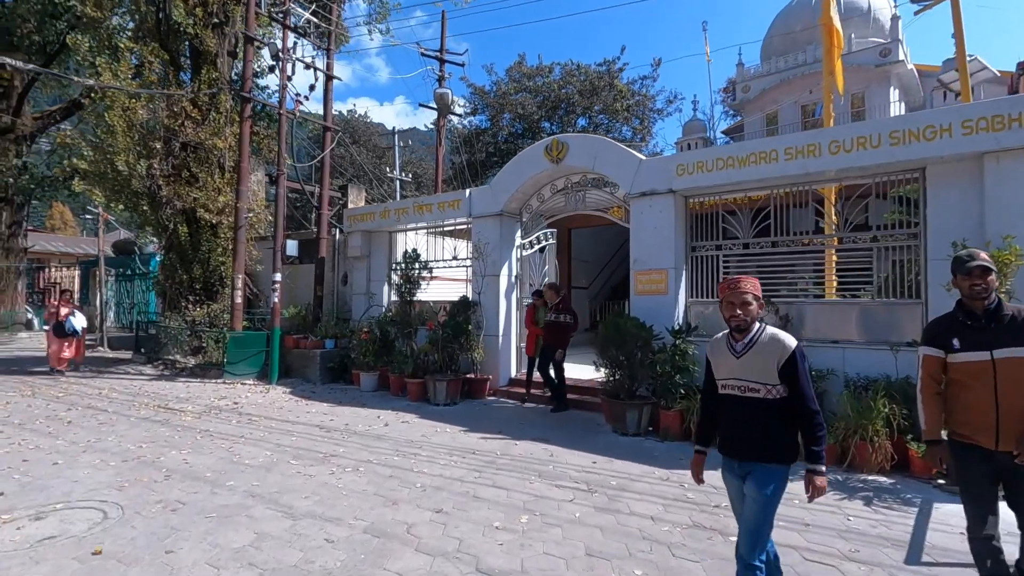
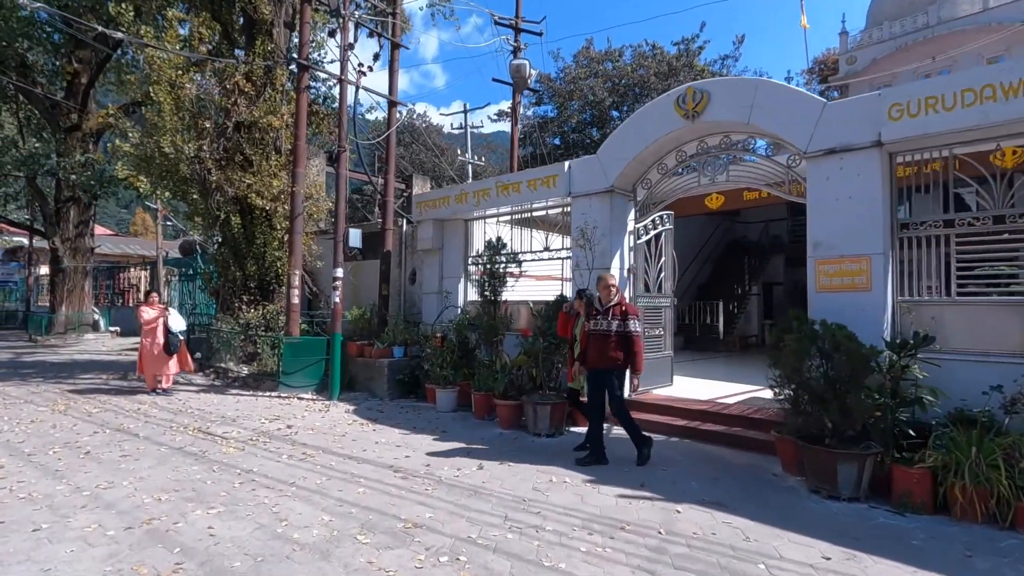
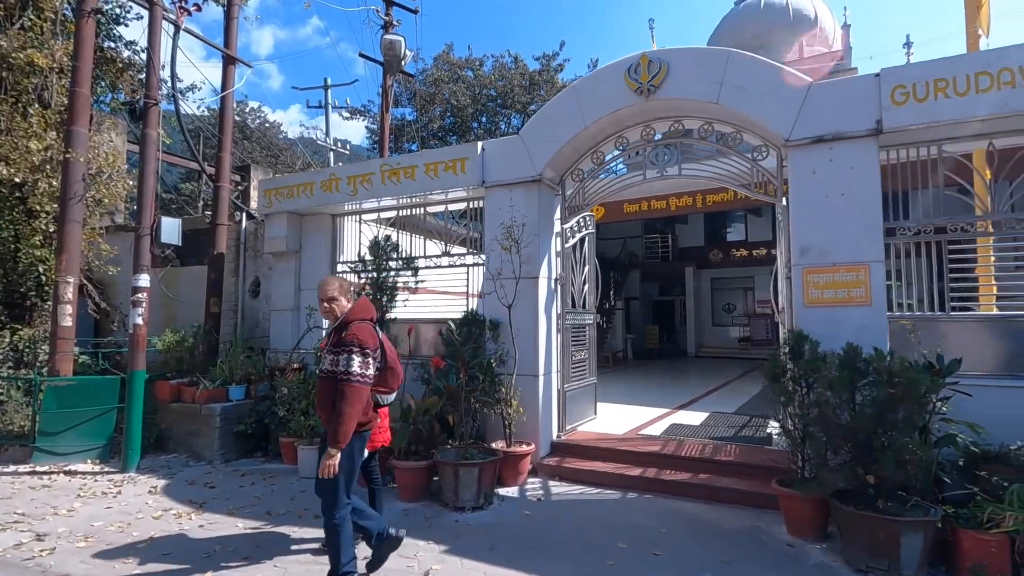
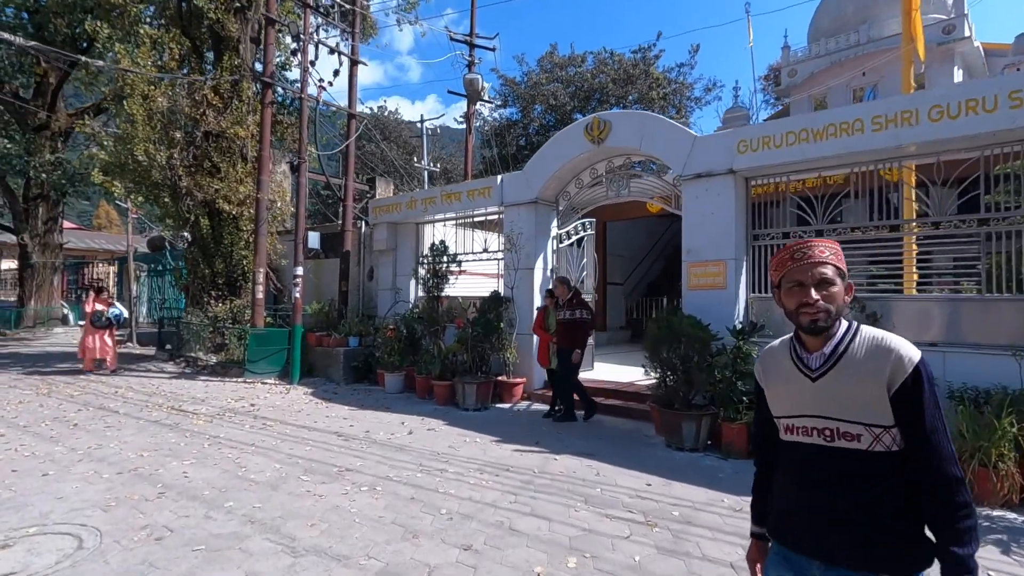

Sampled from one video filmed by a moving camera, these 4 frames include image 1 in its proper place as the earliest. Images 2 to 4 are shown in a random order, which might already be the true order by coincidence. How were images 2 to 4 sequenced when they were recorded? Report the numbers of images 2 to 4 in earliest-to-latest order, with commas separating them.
4, 2, 3
